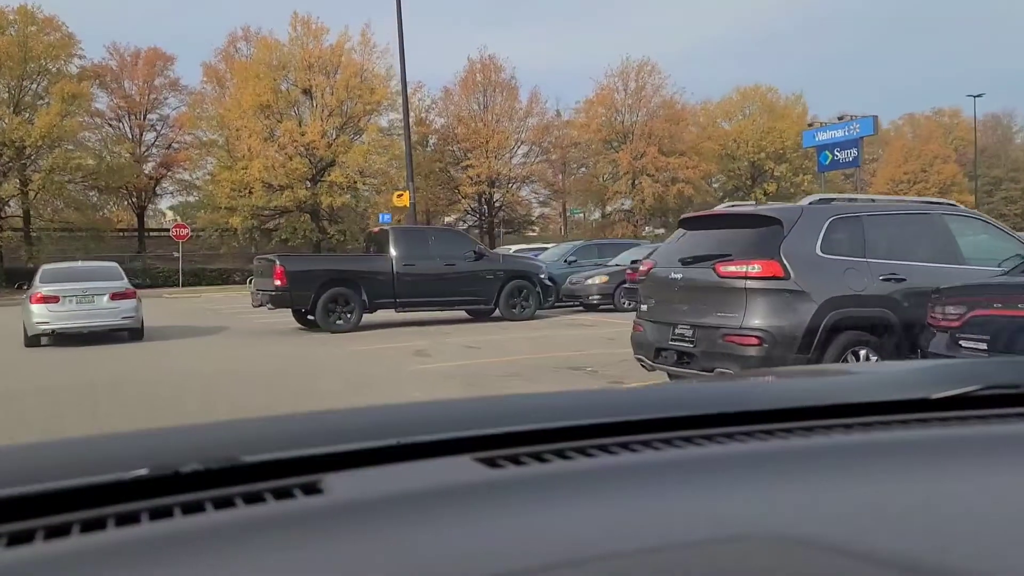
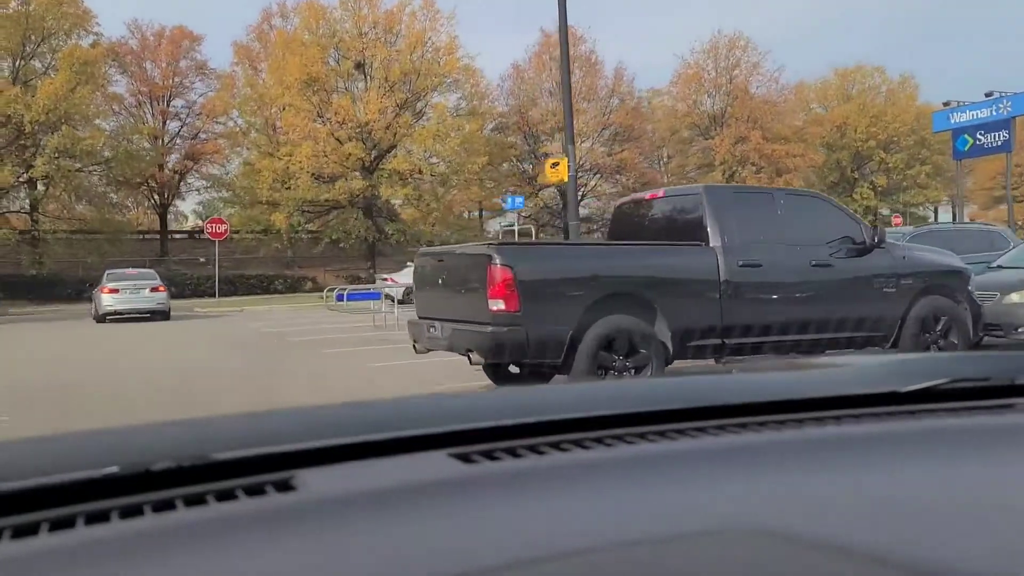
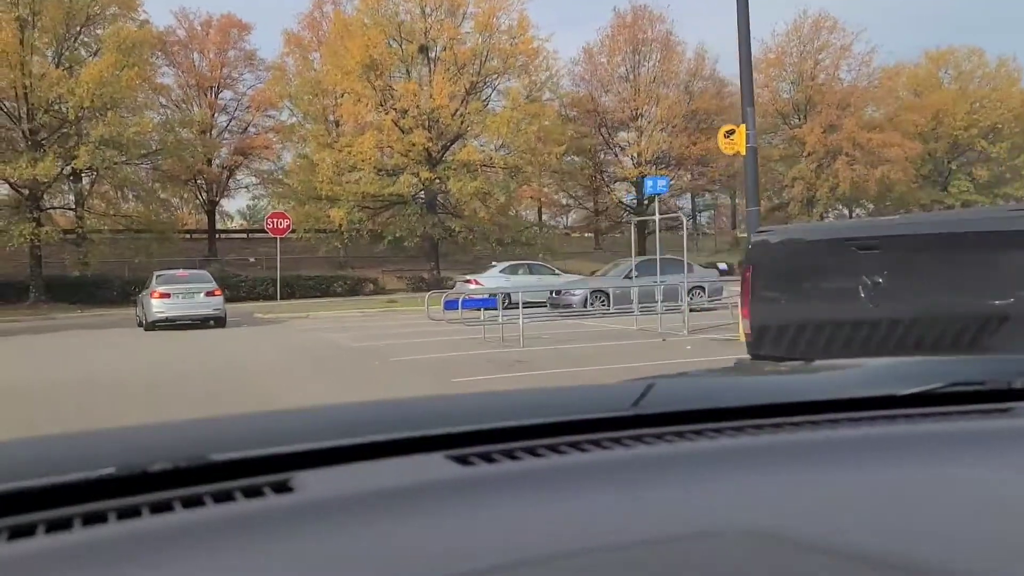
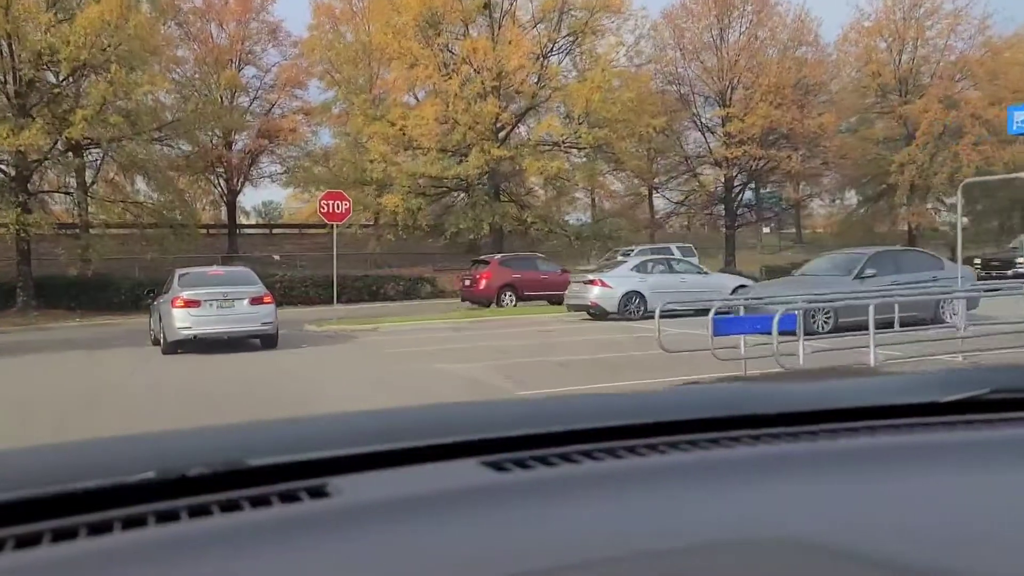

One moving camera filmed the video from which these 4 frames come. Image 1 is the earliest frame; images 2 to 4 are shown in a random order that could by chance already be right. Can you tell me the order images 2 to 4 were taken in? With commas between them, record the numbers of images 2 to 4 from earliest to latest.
2, 3, 4
